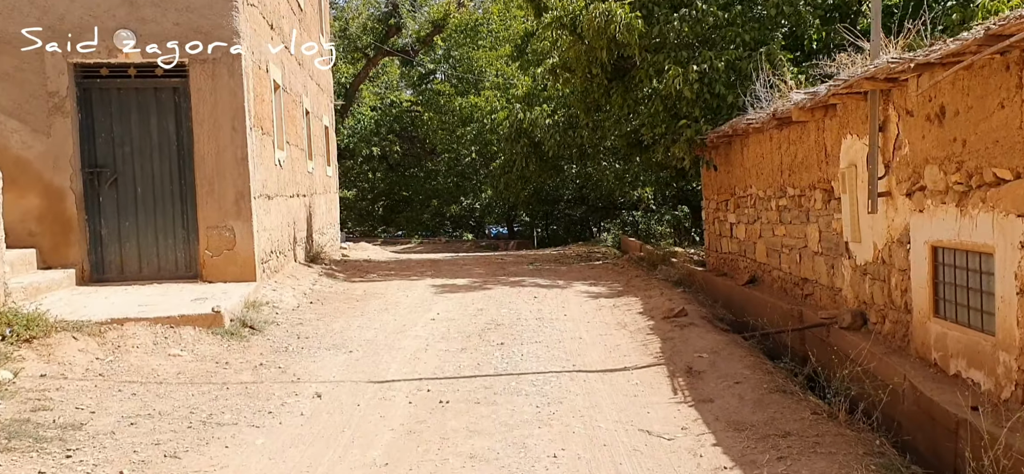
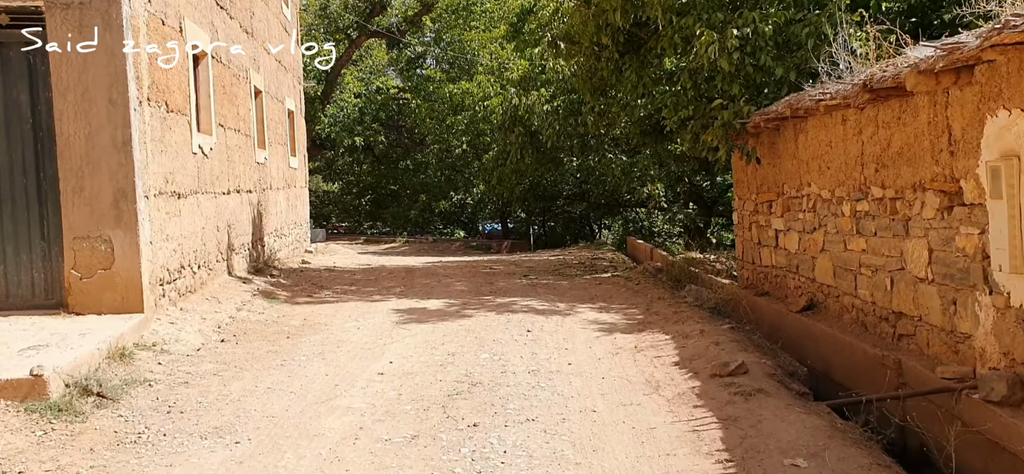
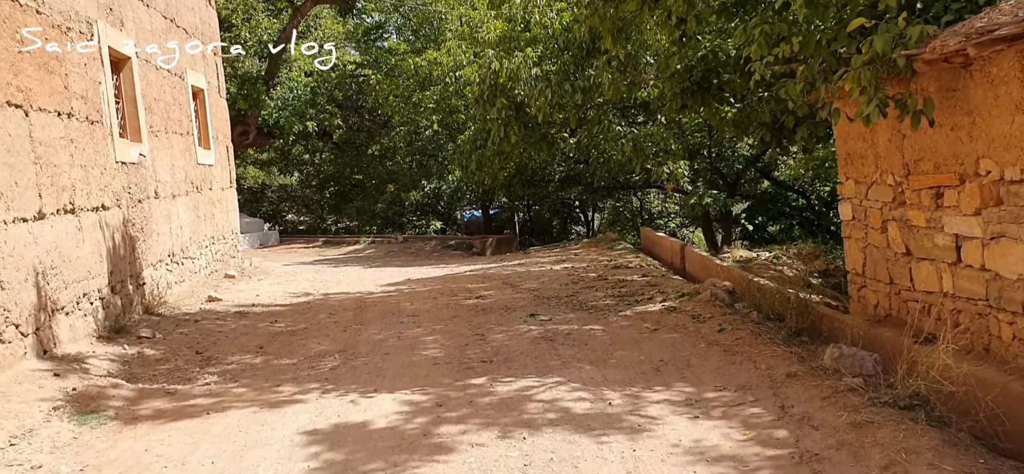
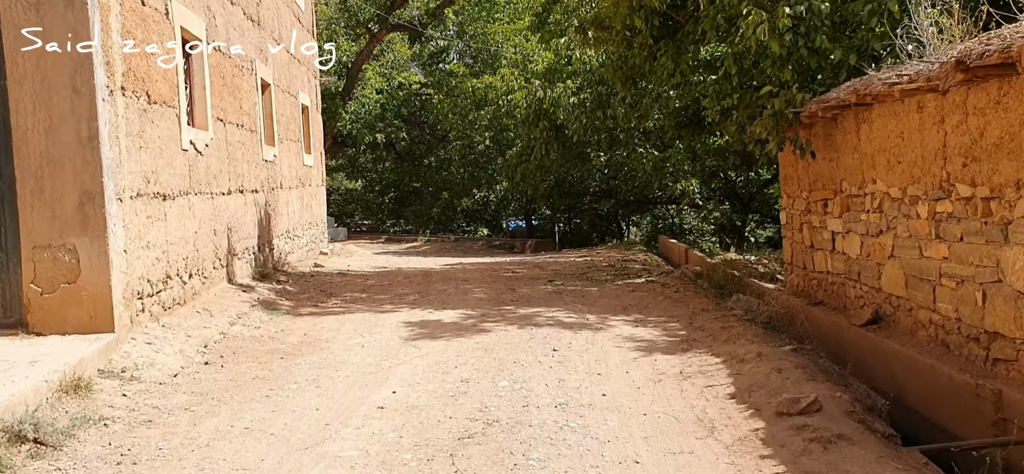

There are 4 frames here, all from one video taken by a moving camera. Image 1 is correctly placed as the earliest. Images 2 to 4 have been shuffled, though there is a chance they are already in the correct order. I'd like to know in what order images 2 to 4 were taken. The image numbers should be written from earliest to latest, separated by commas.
2, 4, 3
